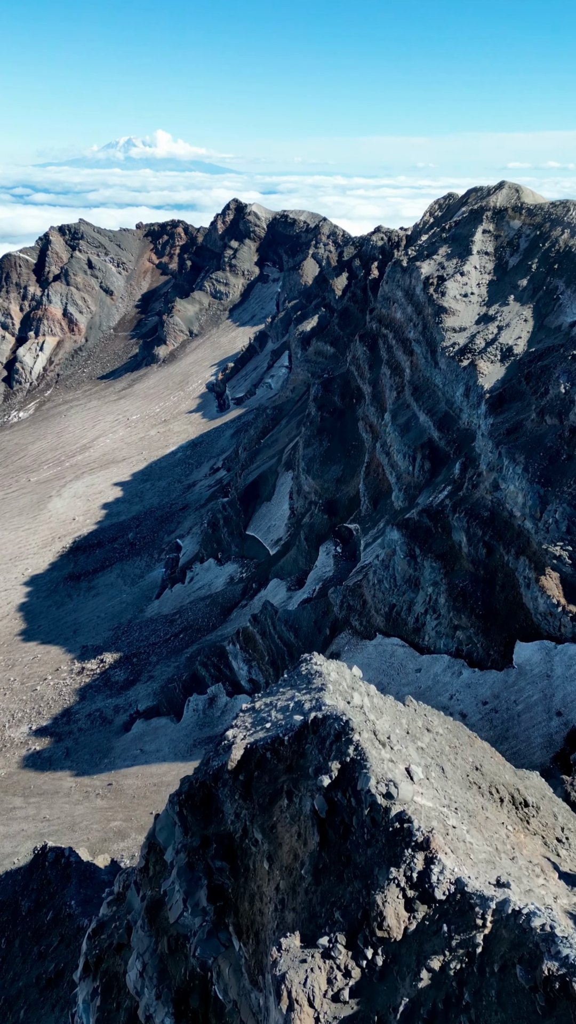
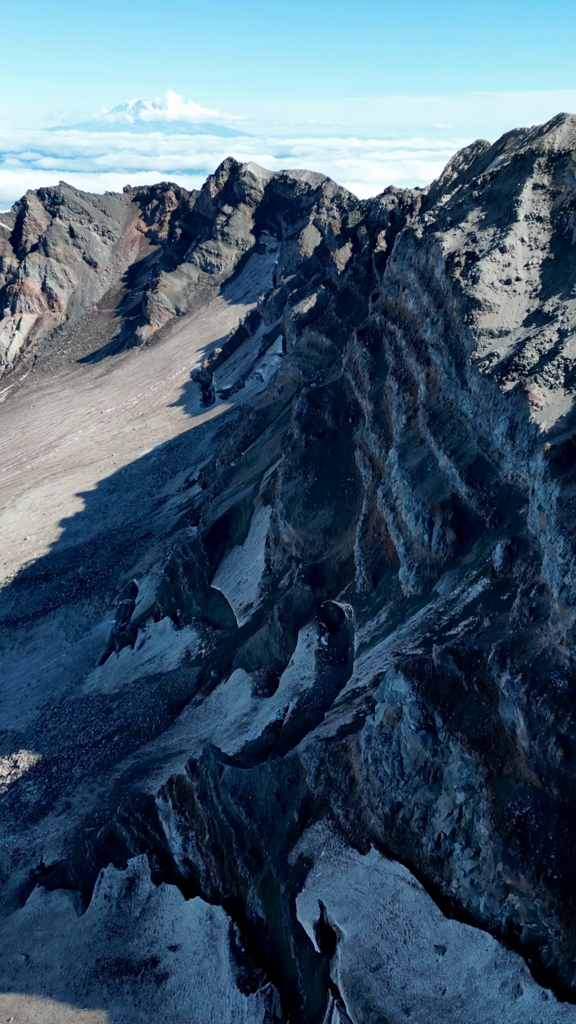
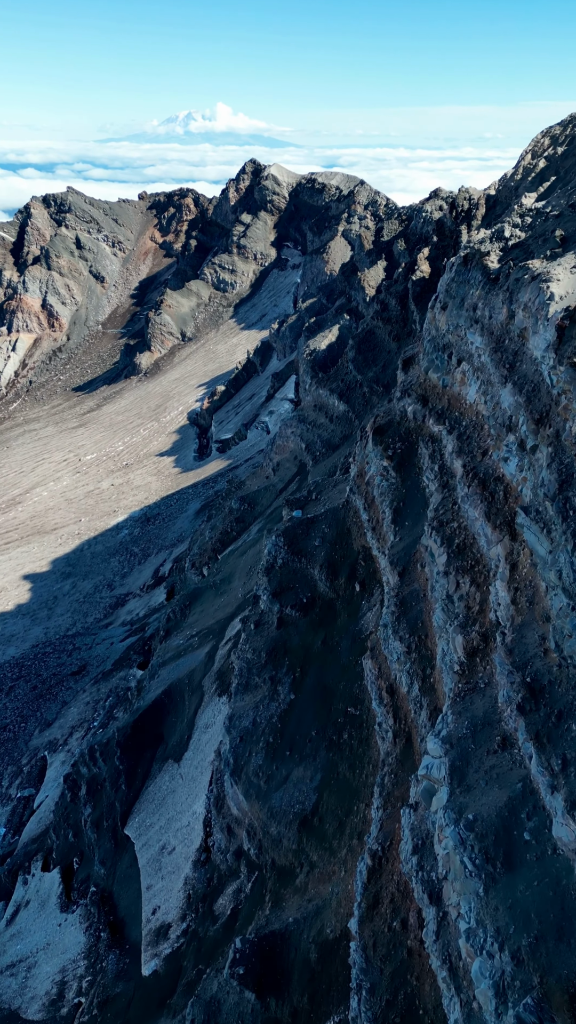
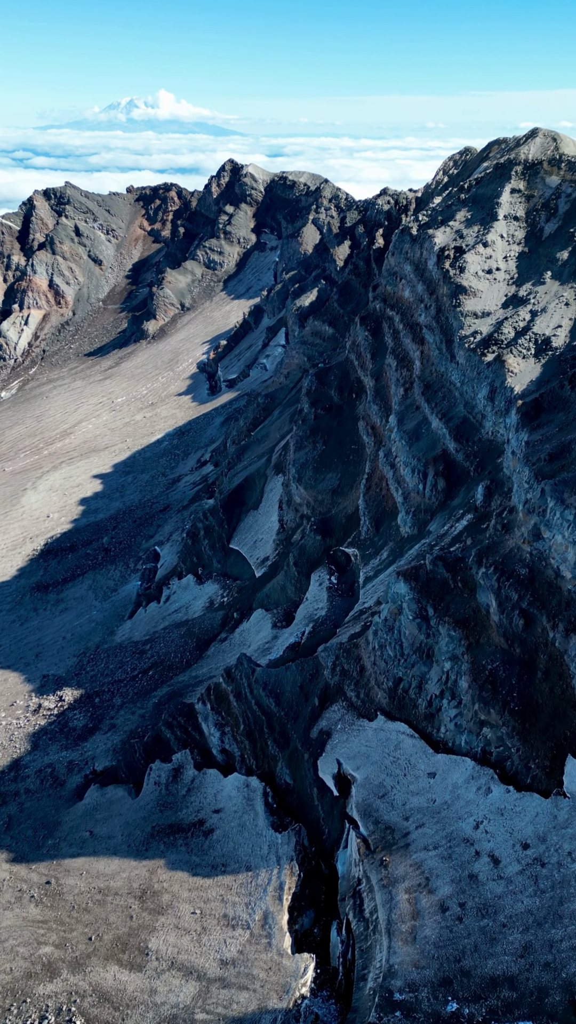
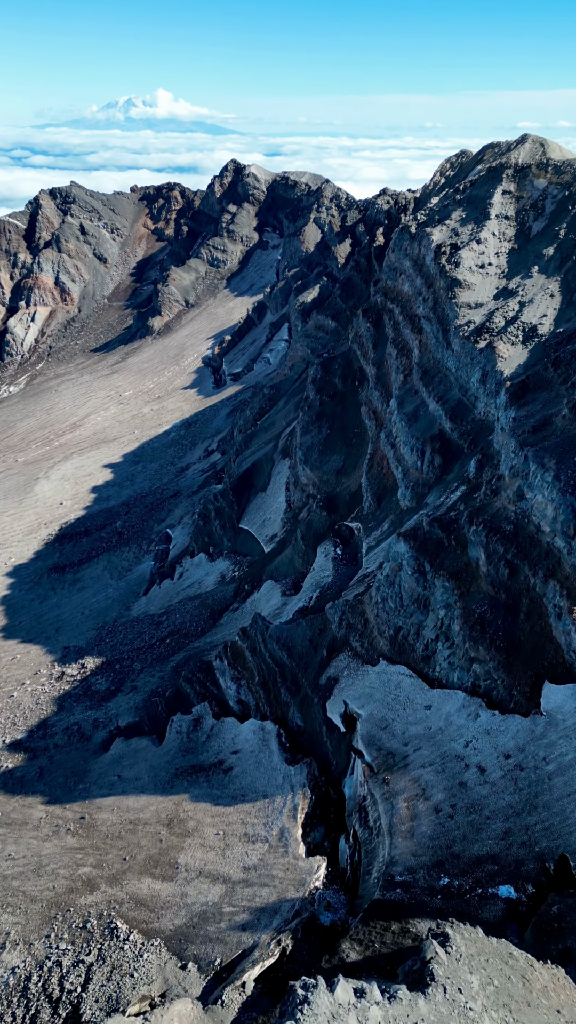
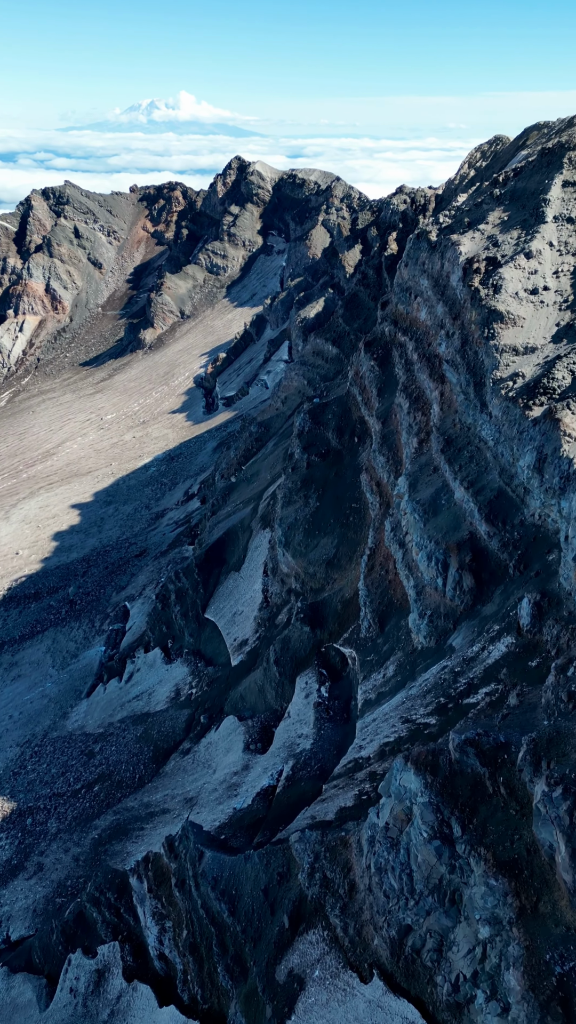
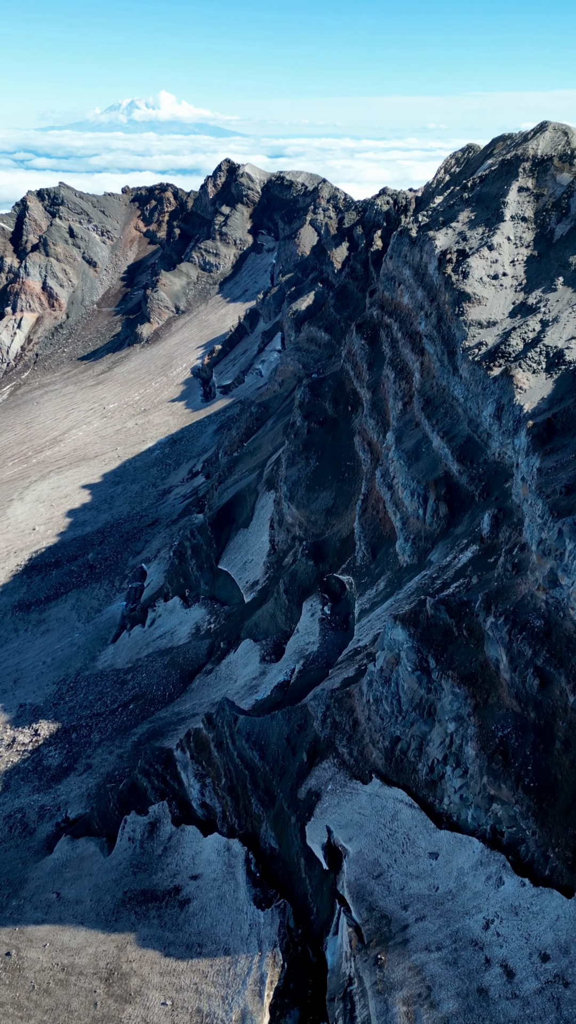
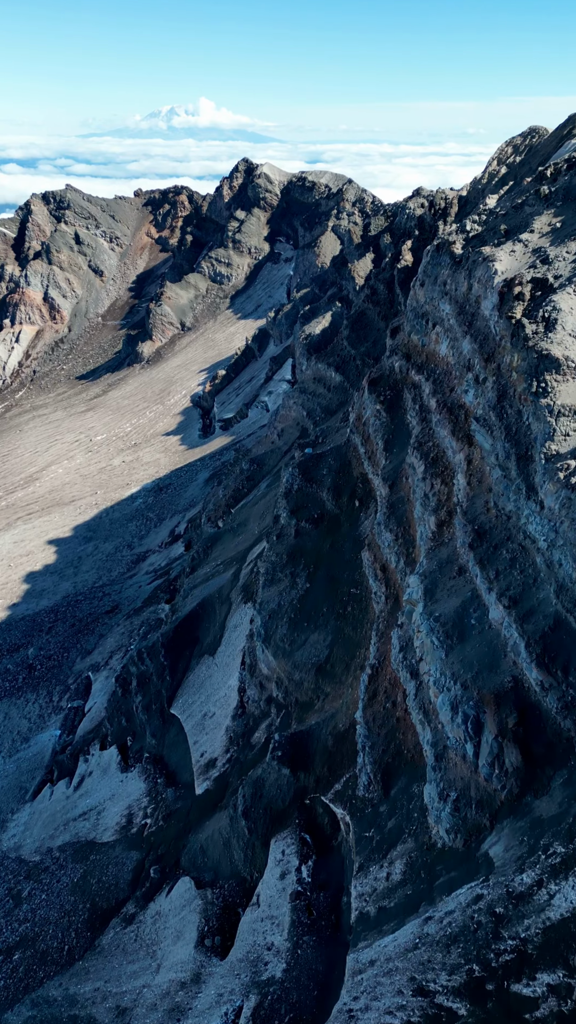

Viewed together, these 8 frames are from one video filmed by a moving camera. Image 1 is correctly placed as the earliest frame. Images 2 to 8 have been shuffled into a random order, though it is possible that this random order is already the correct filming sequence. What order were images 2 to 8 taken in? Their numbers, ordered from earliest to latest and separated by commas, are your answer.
5, 4, 7, 2, 6, 8, 3
